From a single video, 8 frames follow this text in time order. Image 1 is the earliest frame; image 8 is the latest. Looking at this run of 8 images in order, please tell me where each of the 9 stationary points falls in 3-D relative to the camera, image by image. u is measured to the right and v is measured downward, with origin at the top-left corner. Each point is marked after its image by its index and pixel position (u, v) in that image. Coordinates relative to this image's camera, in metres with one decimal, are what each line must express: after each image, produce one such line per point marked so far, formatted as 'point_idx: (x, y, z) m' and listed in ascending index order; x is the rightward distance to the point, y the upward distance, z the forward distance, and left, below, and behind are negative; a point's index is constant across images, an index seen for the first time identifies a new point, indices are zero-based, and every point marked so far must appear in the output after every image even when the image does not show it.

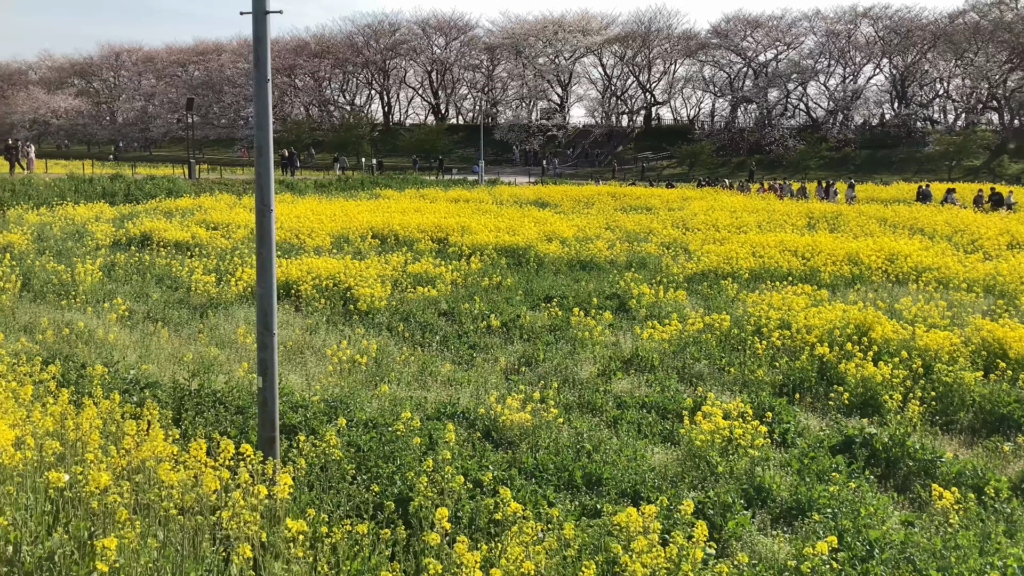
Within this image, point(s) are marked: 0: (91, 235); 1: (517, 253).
0: (-5.9, +0.7, +12.7) m
1: (+0.1, +0.5, +11.7) m
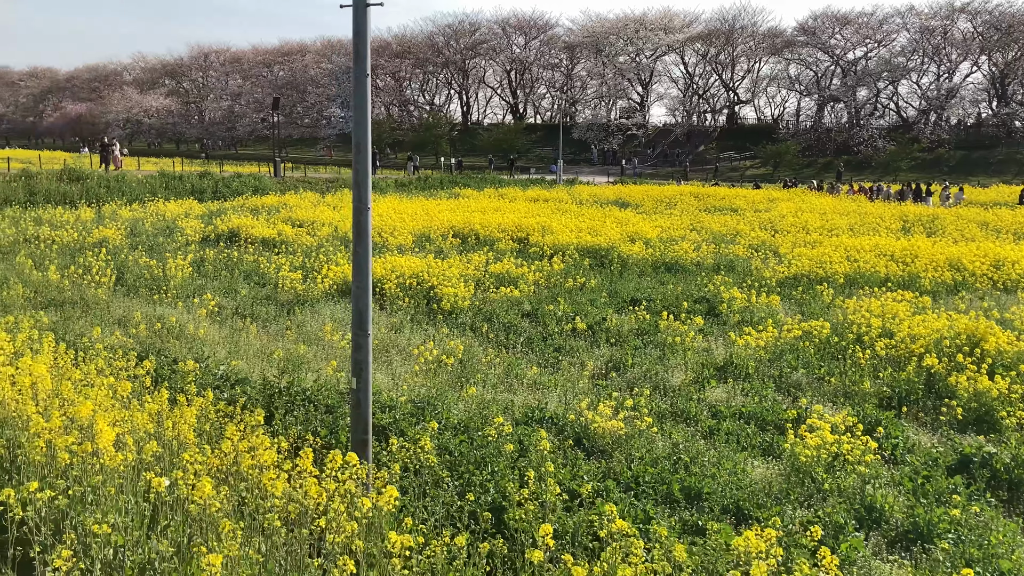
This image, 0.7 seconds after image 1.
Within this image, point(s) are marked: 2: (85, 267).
0: (-4.7, +0.8, +13.0) m
1: (+1.1, +0.4, +11.5) m
2: (-4.6, +0.2, +9.8) m
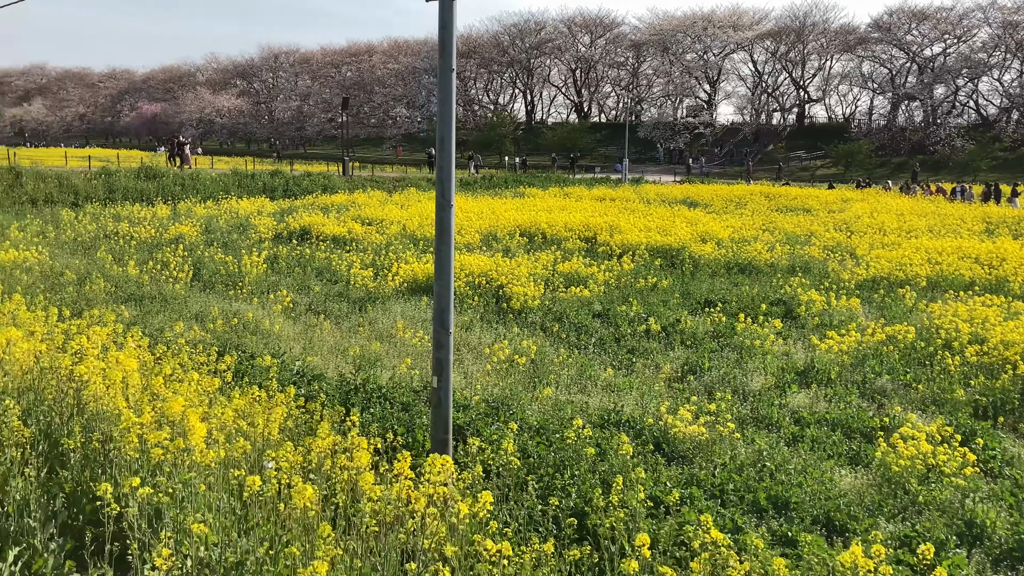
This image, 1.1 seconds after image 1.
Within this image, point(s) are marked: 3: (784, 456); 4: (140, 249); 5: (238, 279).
0: (-3.7, +0.9, +13.2) m
1: (+2.0, +0.4, +11.3) m
2: (-3.8, +0.3, +10.0) m
3: (+1.3, -0.8, +4.4) m
4: (-4.6, +0.5, +11.1) m
5: (-2.8, +0.1, +9.2) m
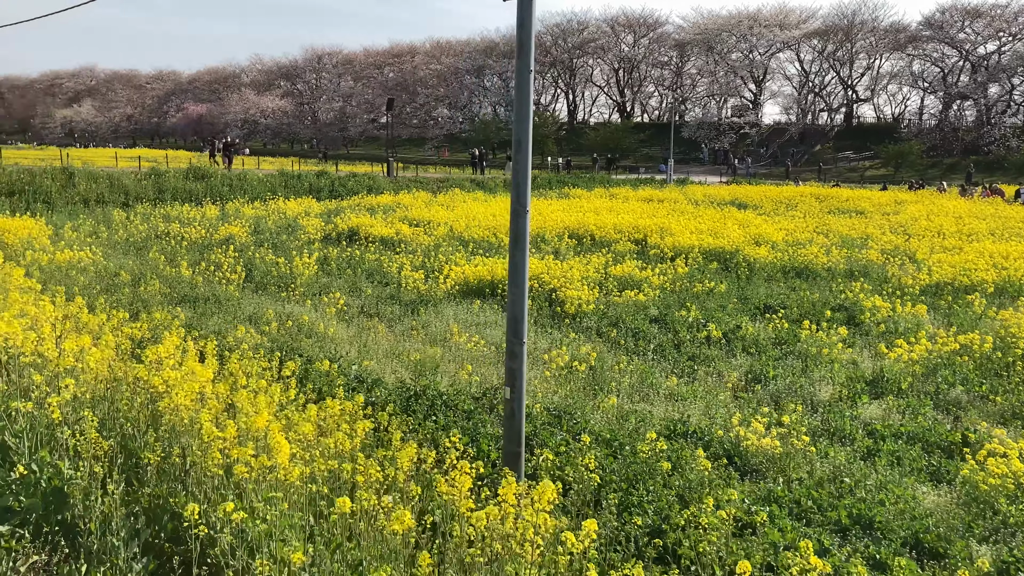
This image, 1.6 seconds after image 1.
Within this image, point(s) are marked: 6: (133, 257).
0: (-3.0, +0.9, +13.2) m
1: (+2.6, +0.4, +11.1) m
2: (-3.3, +0.3, +10.0) m
3: (+1.6, -0.9, +4.2) m
4: (-4.0, +0.5, +11.2) m
5: (-2.2, +0.1, +9.2) m
6: (-4.3, +0.3, +10.4) m
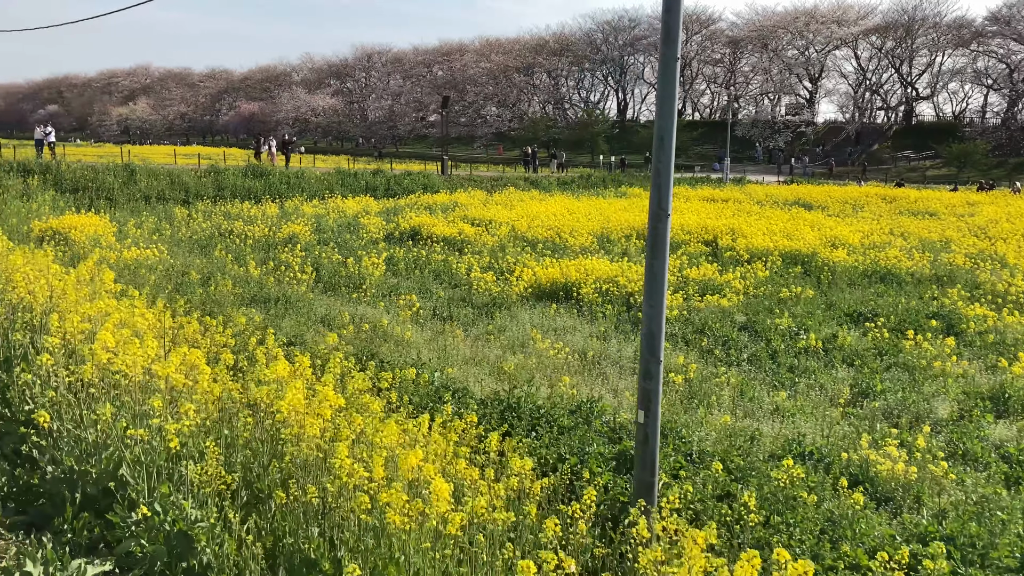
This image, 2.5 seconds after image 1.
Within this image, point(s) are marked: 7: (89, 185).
0: (-2.1, +0.9, +13.0) m
1: (+3.4, +0.3, +10.7) m
2: (-2.5, +0.3, +9.9) m
3: (+2.1, -0.9, +3.8) m
4: (-3.1, +0.5, +11.0) m
5: (-1.5, +0.1, +9.0) m
6: (-3.5, +0.4, +10.2) m
7: (-7.4, +1.8, +15.8) m
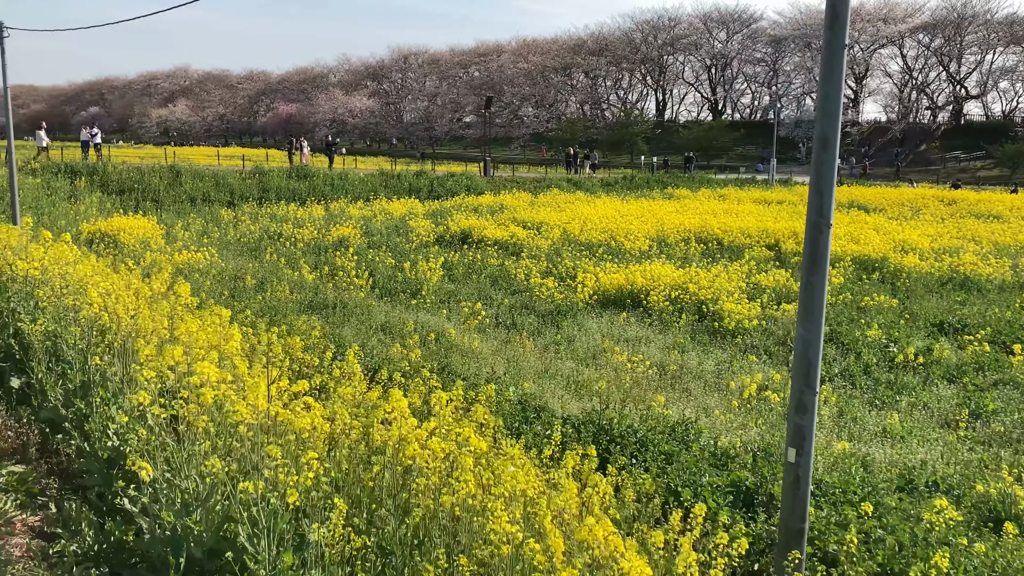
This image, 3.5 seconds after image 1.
0: (-1.4, +0.8, +12.7) m
1: (+4.1, +0.2, +10.2) m
2: (-1.9, +0.2, +9.6) m
3: (+2.5, -1.0, +3.4) m
4: (-2.5, +0.4, +10.8) m
5: (-0.9, 0.0, +8.7) m
6: (-2.9, +0.3, +10.0) m
7: (-6.5, +1.7, +15.7) m
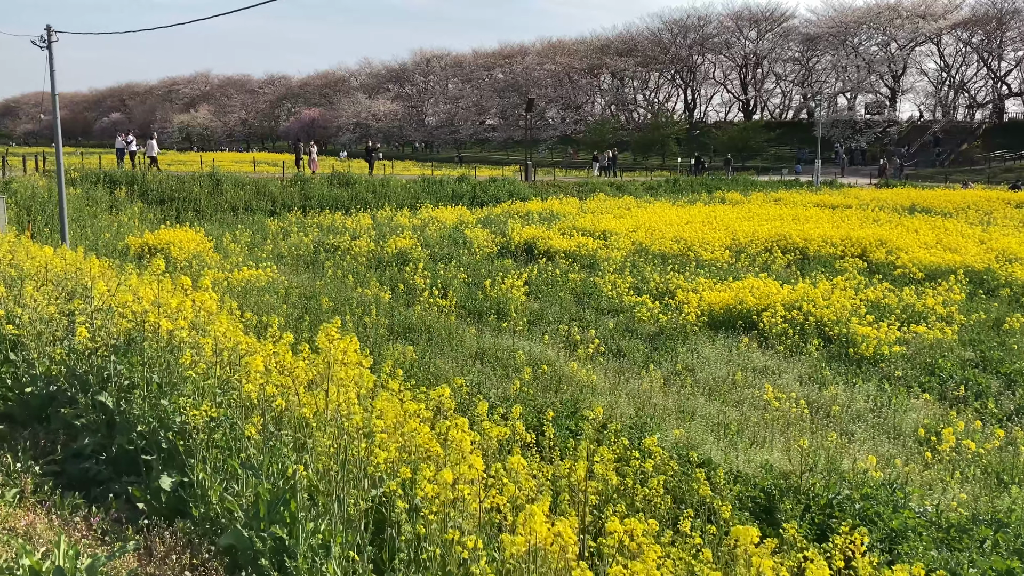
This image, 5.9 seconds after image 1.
0: (-0.5, +0.6, +12.1) m
1: (+4.9, +0.1, +9.4) m
2: (-1.0, 0.0, +8.9) m
3: (+3.3, -1.1, +2.7) m
4: (-1.6, +0.2, +10.1) m
5: (-0.1, -0.2, +8.0) m
6: (-2.1, +0.1, +9.3) m
7: (-5.6, +1.5, +15.1) m
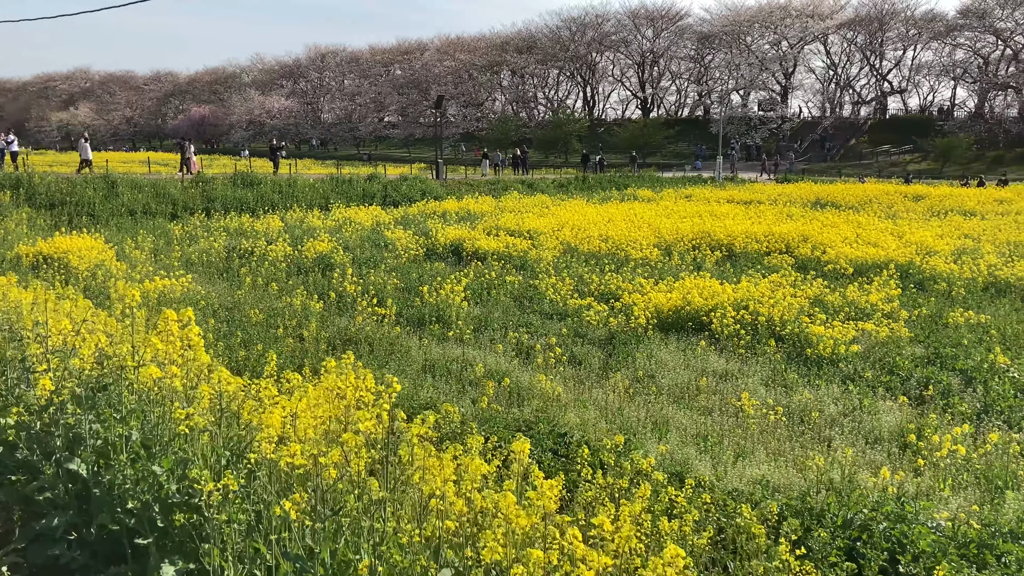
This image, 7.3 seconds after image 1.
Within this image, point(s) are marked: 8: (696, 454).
0: (-1.5, +0.6, +11.6) m
1: (+4.2, +0.2, +9.6) m
2: (-1.6, 0.0, +8.4) m
3: (+3.4, -1.1, +2.7) m
4: (-2.3, +0.2, +9.5) m
5: (-0.6, -0.2, +7.6) m
6: (-2.7, 0.0, +8.7) m
7: (-6.9, +1.4, +14.1) m
8: (+0.9, -0.8, +4.4) m
